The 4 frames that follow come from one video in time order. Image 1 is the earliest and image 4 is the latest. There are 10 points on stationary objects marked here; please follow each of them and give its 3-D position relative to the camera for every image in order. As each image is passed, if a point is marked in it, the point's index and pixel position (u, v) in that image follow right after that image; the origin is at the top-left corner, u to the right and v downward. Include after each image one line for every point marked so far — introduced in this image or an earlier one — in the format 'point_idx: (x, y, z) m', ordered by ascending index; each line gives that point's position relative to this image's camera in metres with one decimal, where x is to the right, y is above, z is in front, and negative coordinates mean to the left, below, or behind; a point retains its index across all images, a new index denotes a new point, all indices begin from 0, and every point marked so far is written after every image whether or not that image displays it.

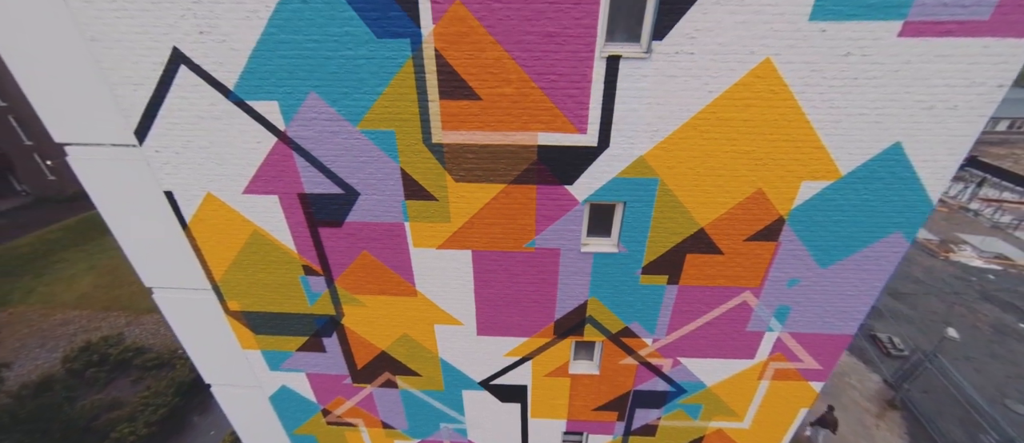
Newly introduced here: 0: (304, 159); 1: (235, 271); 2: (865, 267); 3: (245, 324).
0: (-2.8, +0.8, +5.0) m
1: (-4.5, -0.8, +6.1) m
2: (+5.0, -0.7, +5.4) m
3: (-4.8, -1.9, +6.8) m
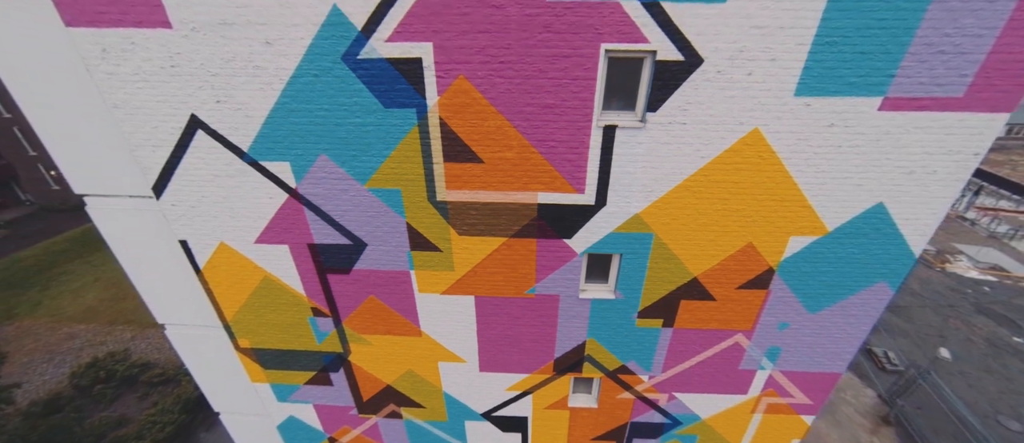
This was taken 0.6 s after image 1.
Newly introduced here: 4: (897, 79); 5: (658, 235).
0: (-2.8, +0.1, +5.3) m
1: (-4.5, -1.5, +6.4) m
2: (+5.1, -1.4, +5.6) m
3: (-4.8, -2.6, +7.0) m
4: (+4.1, +1.5, +4.0) m
5: (+2.0, -0.2, +5.1) m
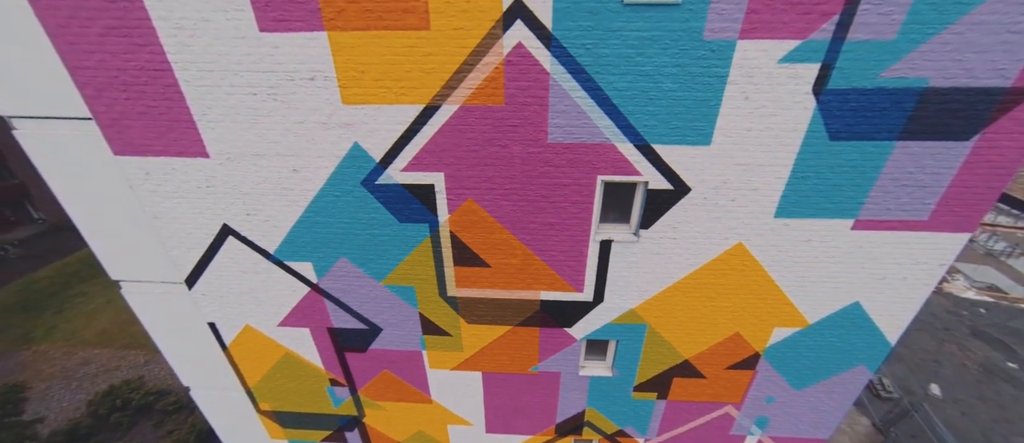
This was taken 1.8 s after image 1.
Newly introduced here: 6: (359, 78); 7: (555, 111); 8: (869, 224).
0: (-2.7, -1.2, +5.7) m
1: (-4.4, -2.9, +6.8) m
2: (+5.1, -2.7, +6.0) m
3: (-4.7, -3.9, +7.4) m
4: (+4.2, +0.2, +4.4) m
5: (+2.0, -1.5, +5.5) m
6: (-1.6, +1.5, +4.0) m
7: (+0.5, +1.2, +4.0) m
8: (+4.3, 0.0, +4.5) m
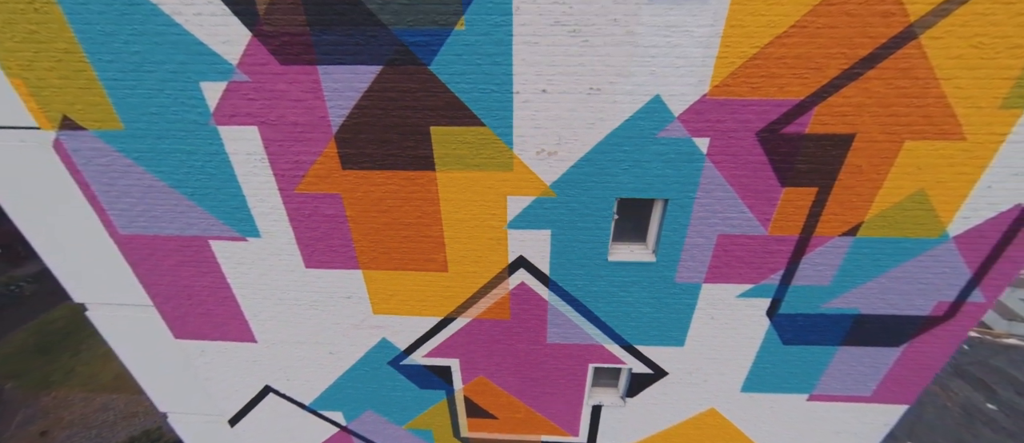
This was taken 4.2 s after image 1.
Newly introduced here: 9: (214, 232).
0: (-2.6, -3.8, +6.5) m
1: (-4.3, -5.4, +7.6) m
2: (+5.2, -5.1, +6.8) m
3: (-4.6, -6.5, +8.2) m
4: (+4.2, -2.3, +5.2) m
5: (+2.1, -4.0, +6.3) m
6: (-1.6, -1.0, +4.8) m
7: (+0.5, -1.3, +4.8) m
8: (+4.4, -2.5, +5.3) m
9: (-3.5, -0.1, +4.5) m
